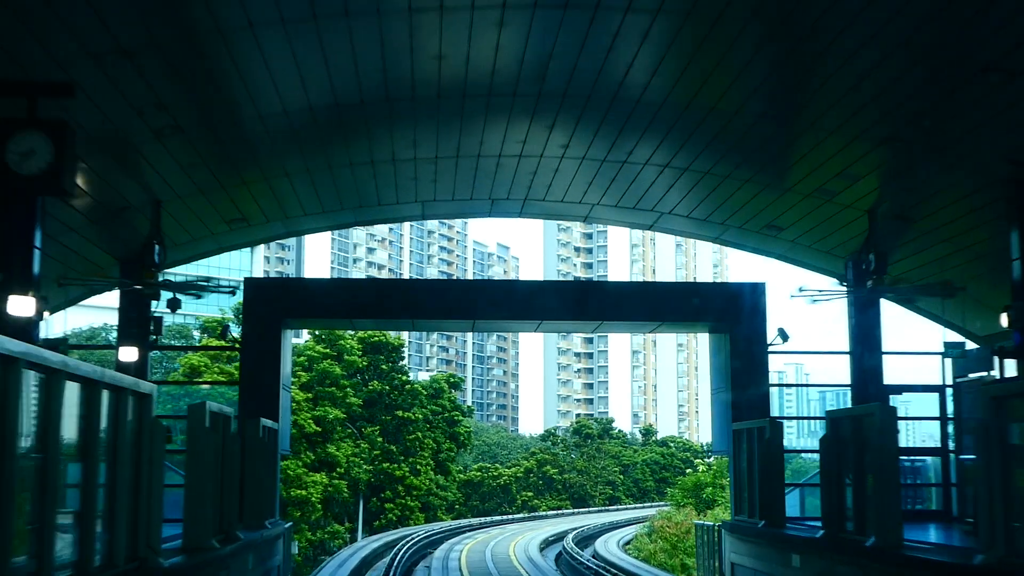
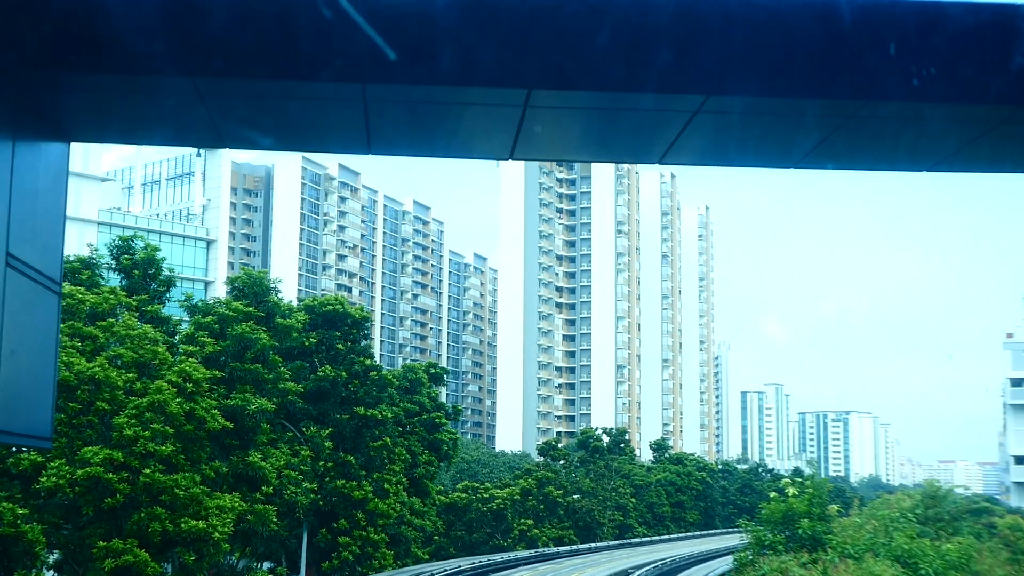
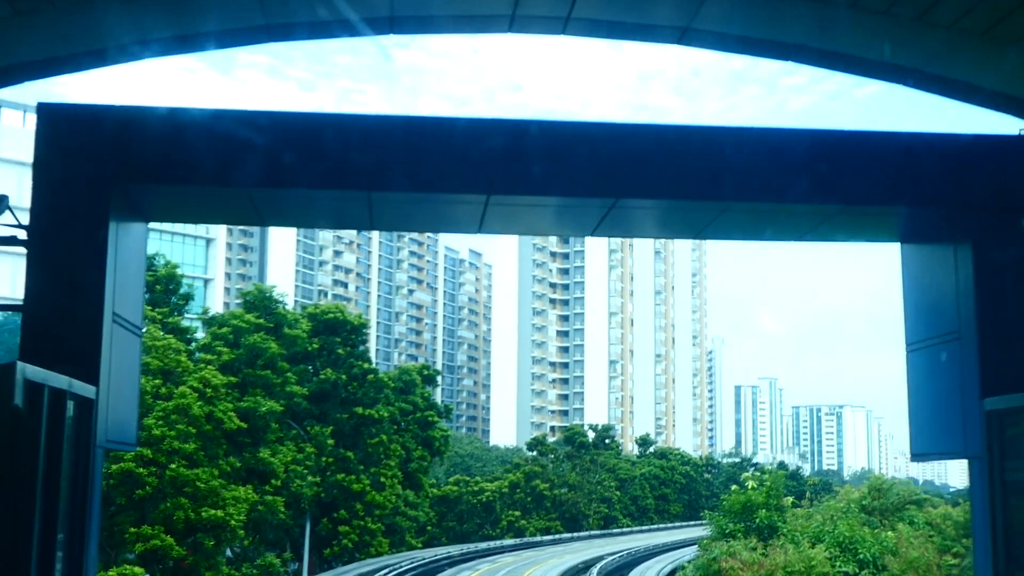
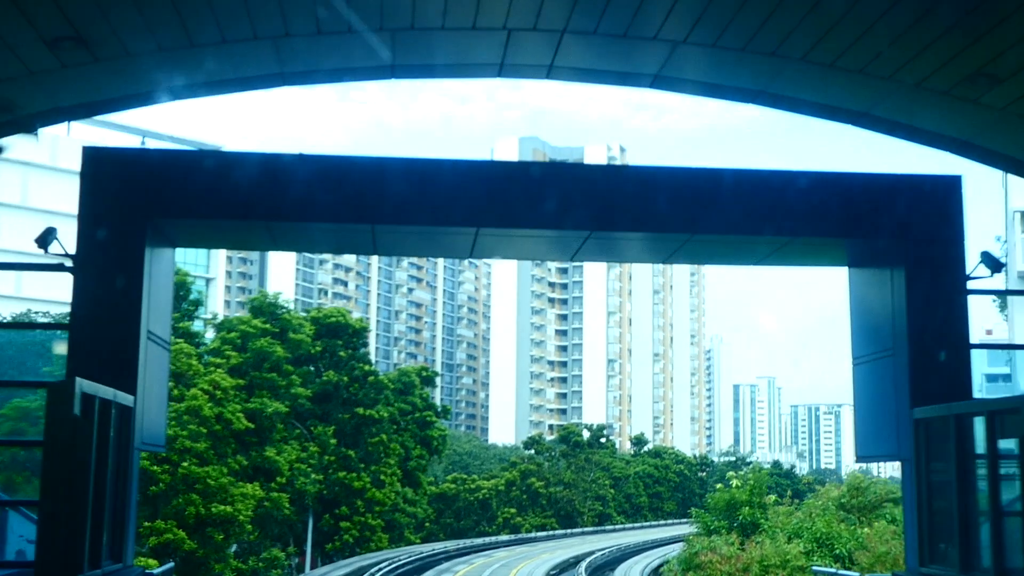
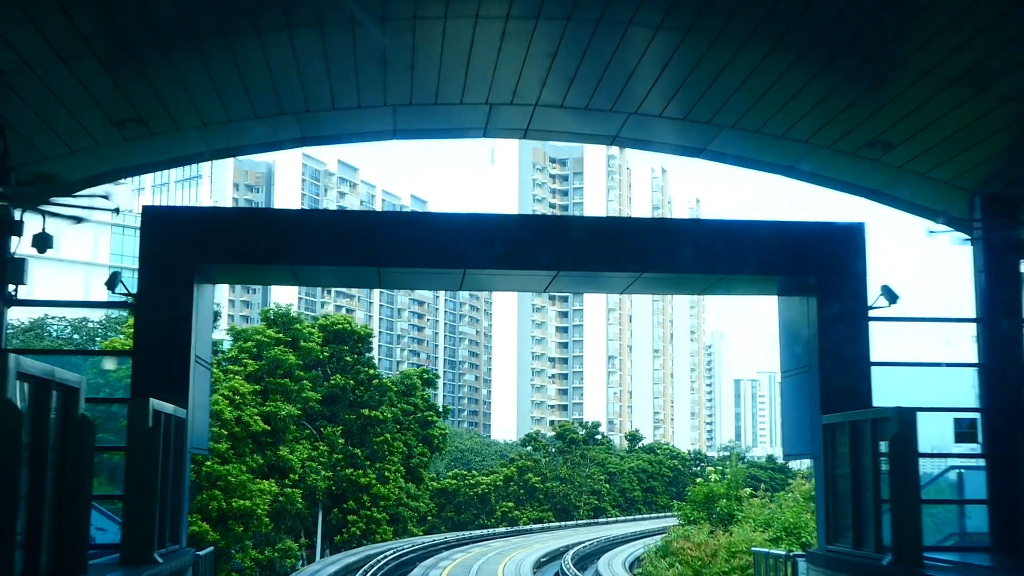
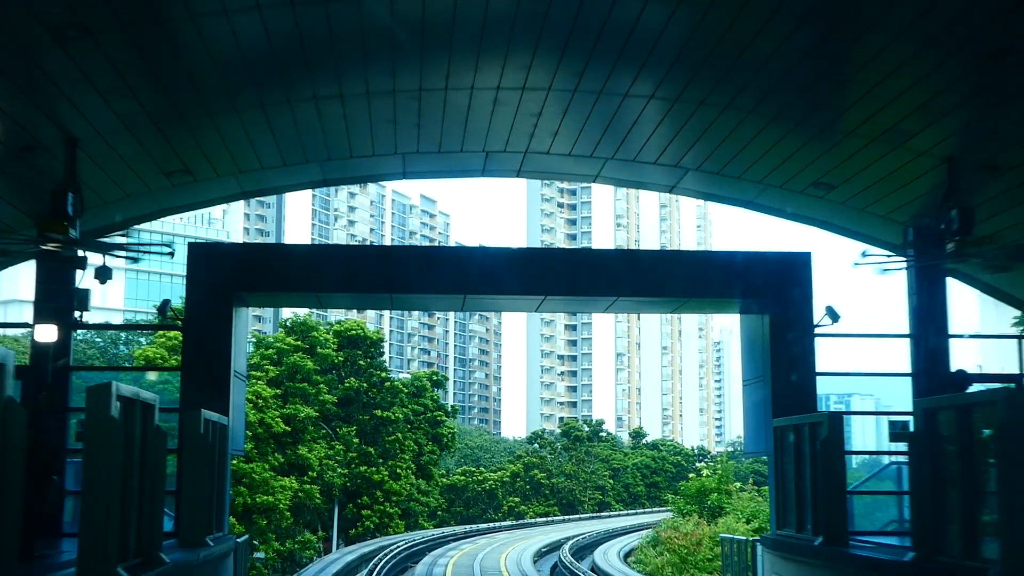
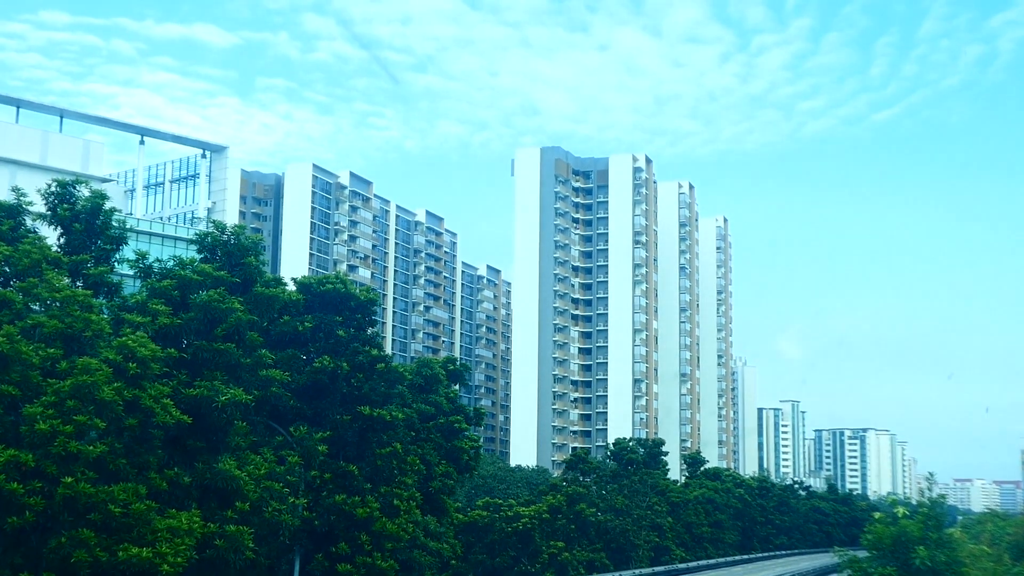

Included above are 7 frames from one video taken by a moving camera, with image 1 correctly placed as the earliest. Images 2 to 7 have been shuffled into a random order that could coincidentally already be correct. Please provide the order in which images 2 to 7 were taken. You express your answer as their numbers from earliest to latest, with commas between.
6, 5, 4, 3, 2, 7
